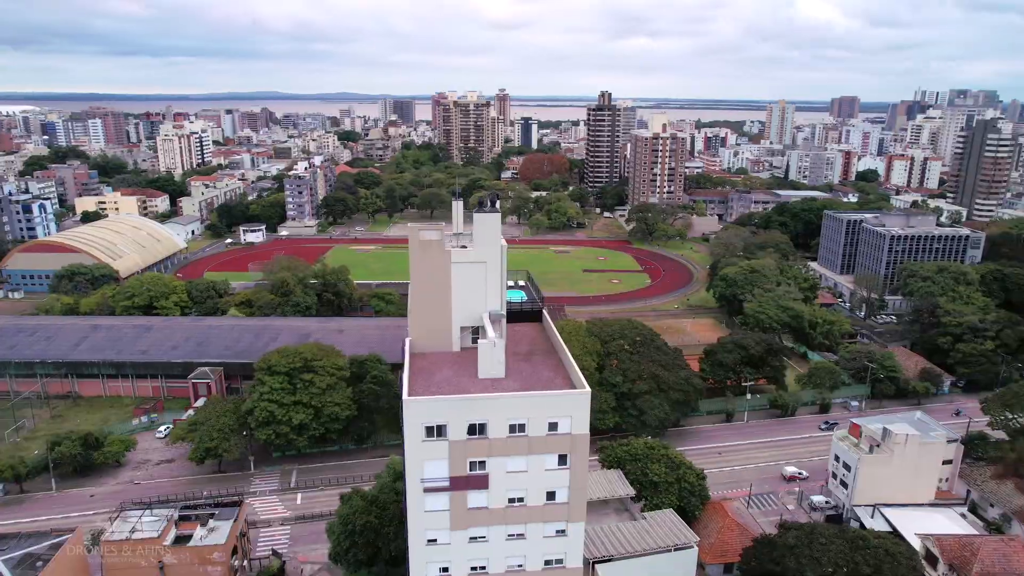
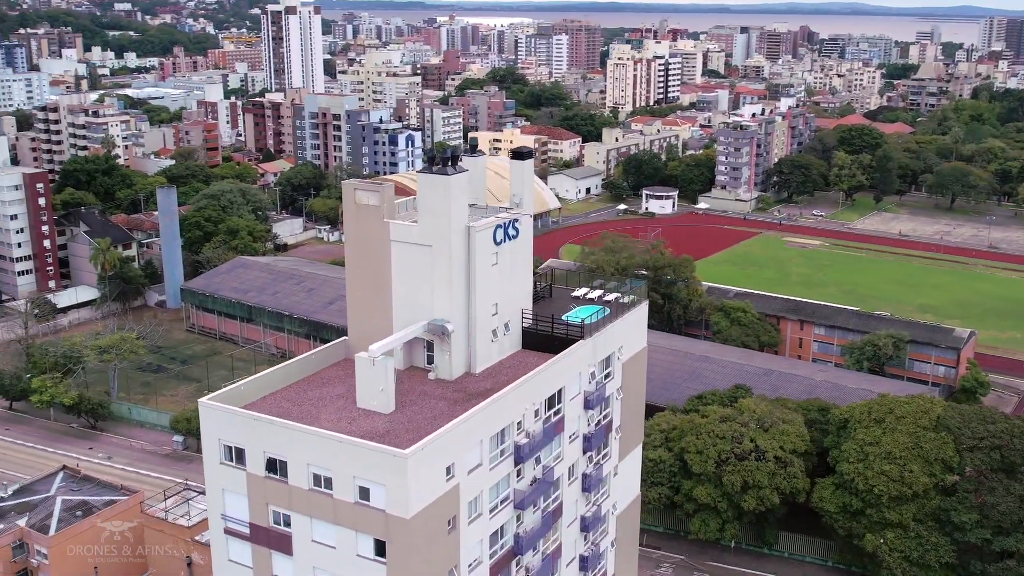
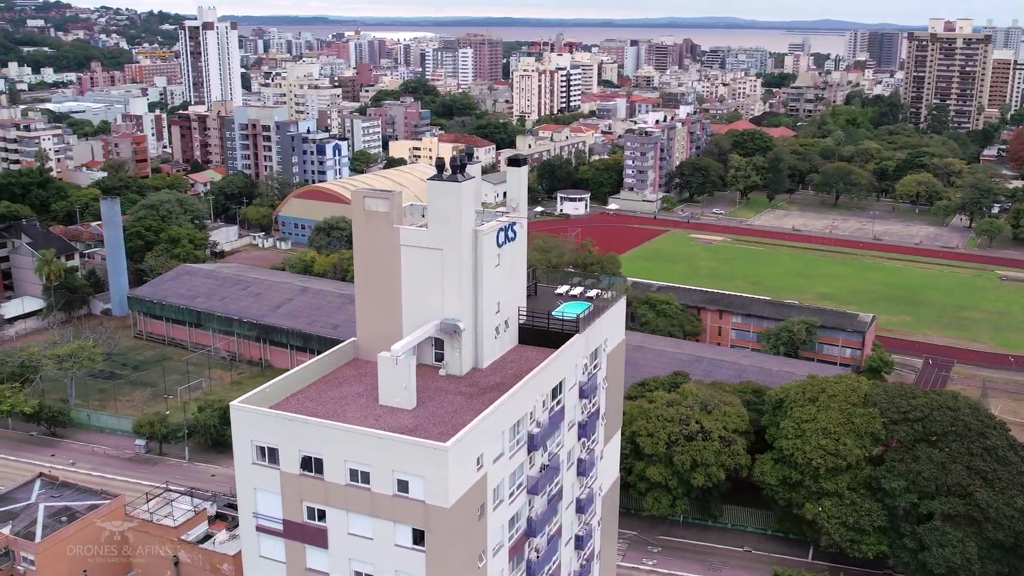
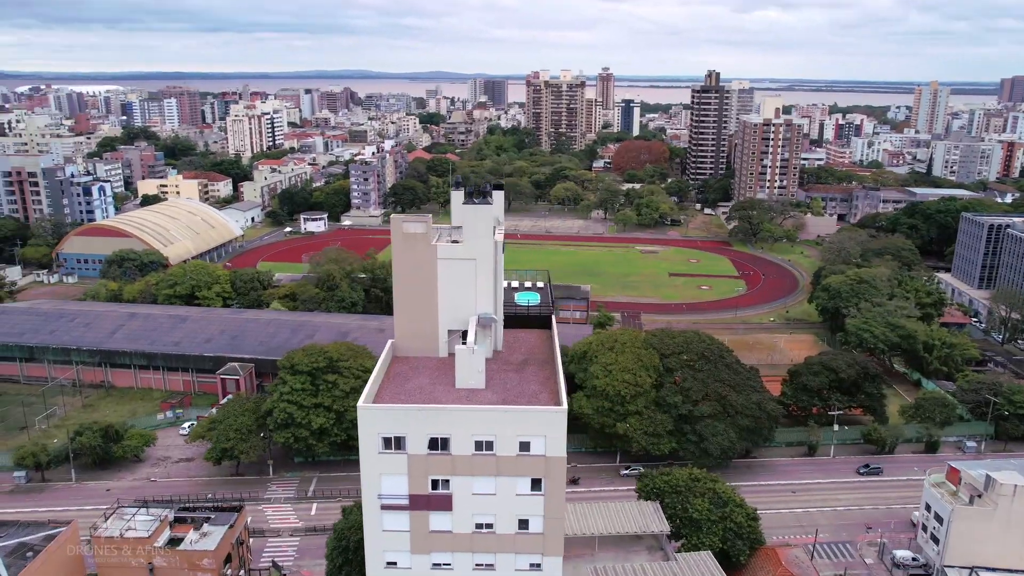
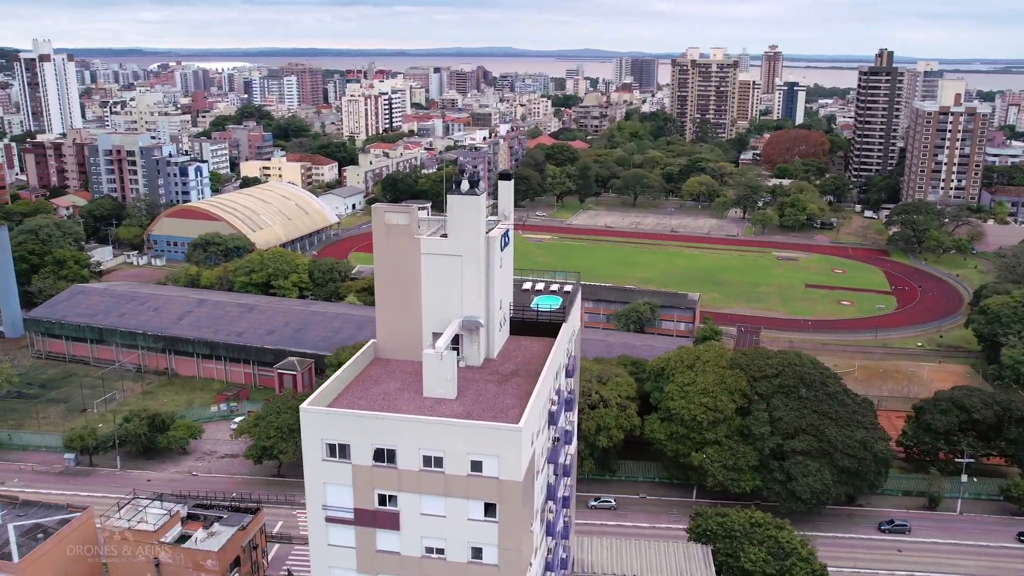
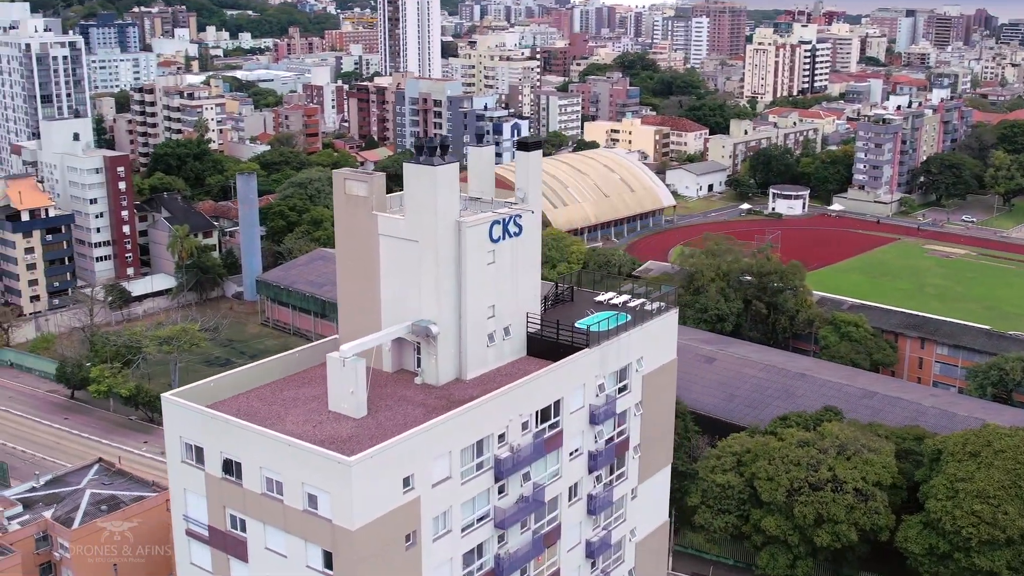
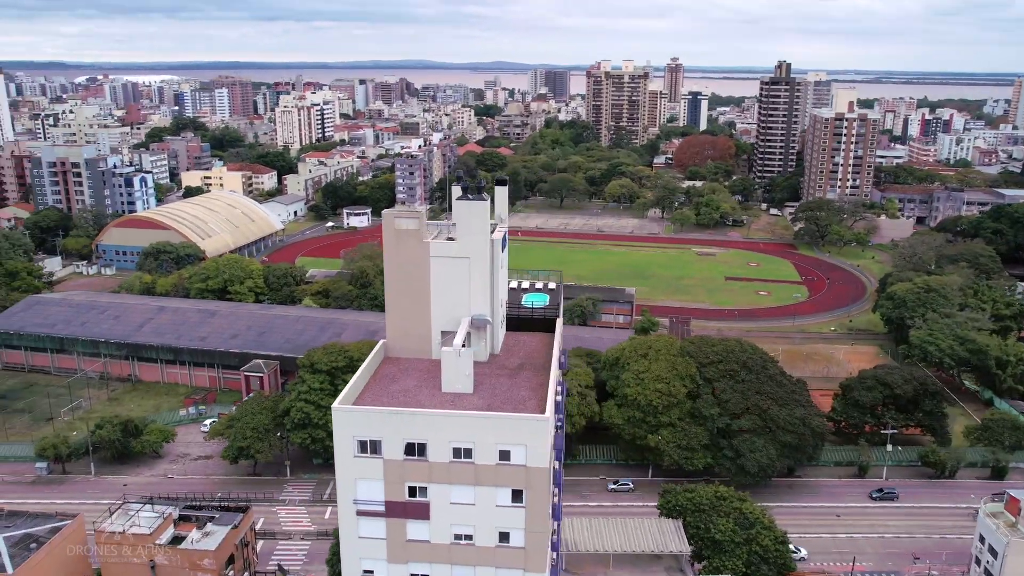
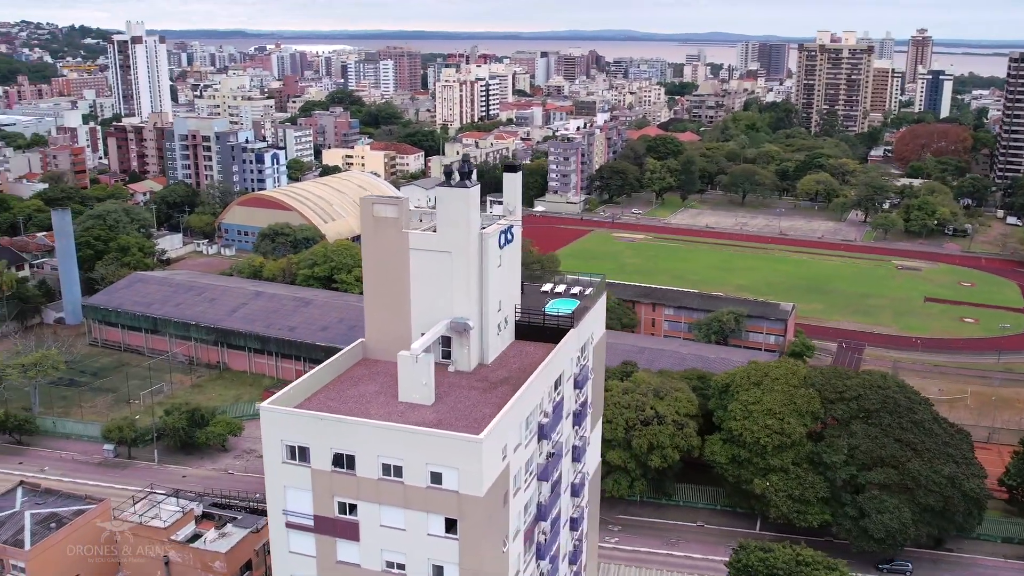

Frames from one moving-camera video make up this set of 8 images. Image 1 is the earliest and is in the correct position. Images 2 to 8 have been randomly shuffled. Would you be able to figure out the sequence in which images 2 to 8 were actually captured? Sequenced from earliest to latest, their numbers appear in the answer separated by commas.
4, 7, 5, 8, 3, 2, 6
